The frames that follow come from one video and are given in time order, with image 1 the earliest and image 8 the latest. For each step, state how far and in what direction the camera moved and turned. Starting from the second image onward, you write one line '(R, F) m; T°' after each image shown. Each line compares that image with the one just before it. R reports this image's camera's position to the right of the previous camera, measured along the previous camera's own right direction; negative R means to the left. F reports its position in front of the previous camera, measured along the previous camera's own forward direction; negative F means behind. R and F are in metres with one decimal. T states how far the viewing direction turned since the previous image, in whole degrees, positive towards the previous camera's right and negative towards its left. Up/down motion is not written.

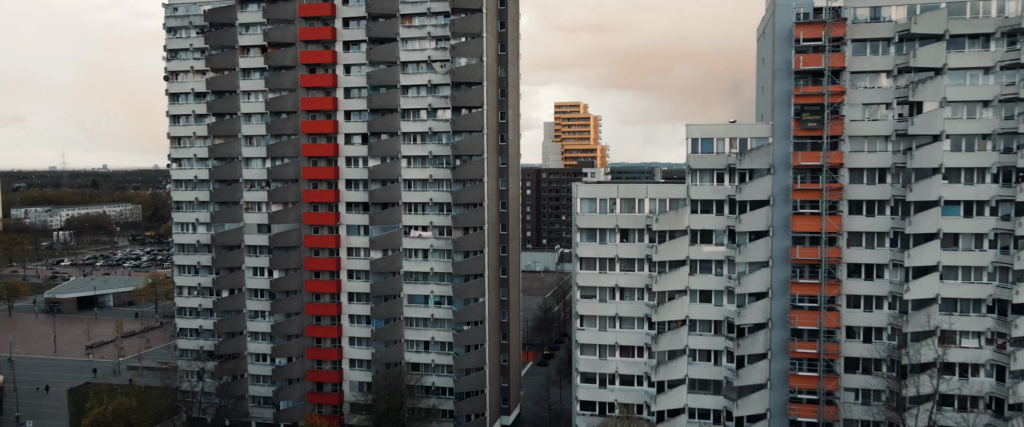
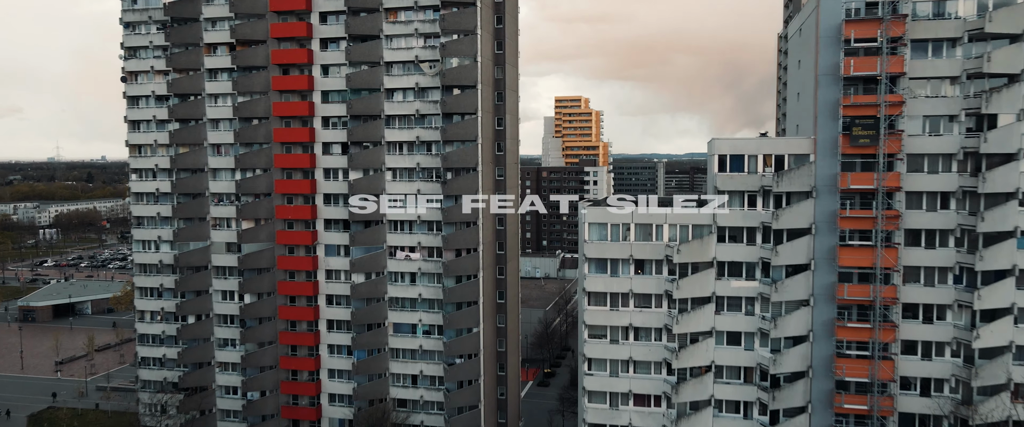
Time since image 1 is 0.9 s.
(+0.1, +5.6) m; 0°
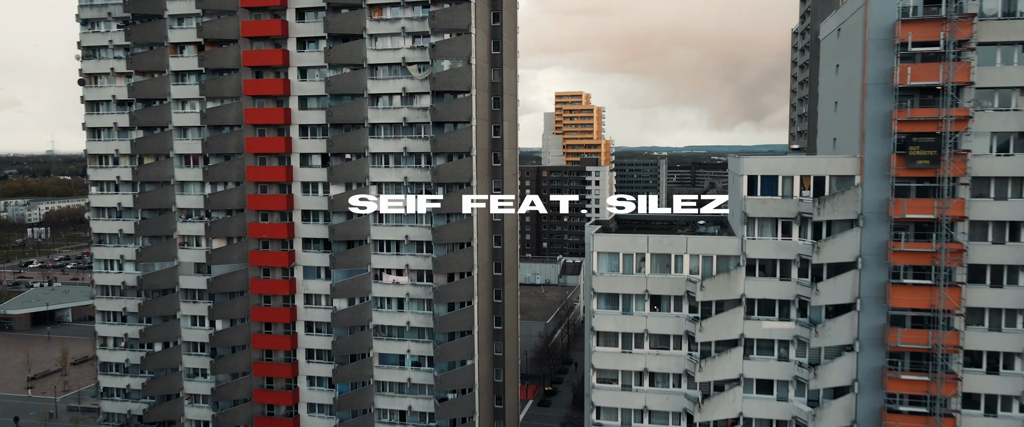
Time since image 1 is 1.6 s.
(+0.1, +4.5) m; 0°
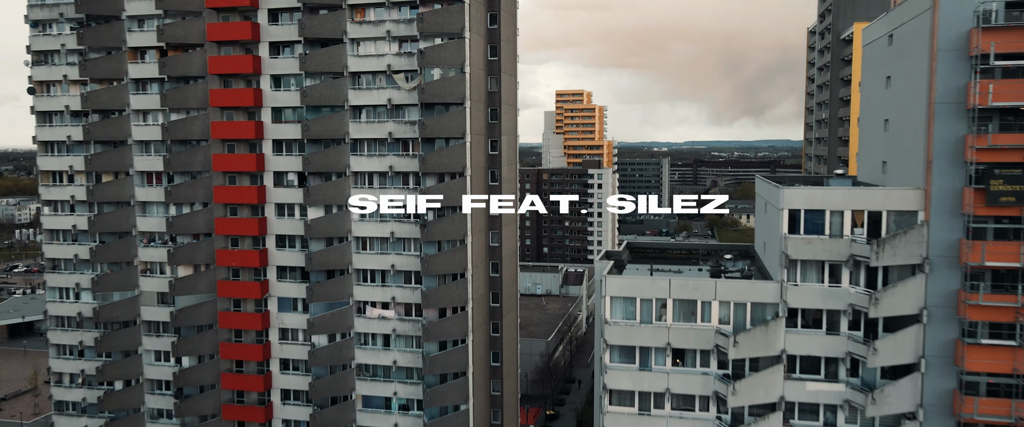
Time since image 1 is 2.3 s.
(0.0, +4.4) m; 0°
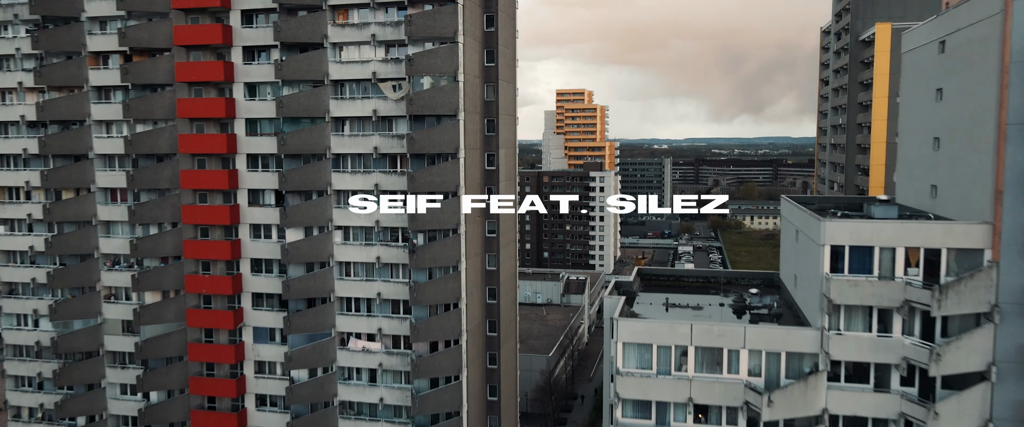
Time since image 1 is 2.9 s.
(+0.1, +3.4) m; 0°
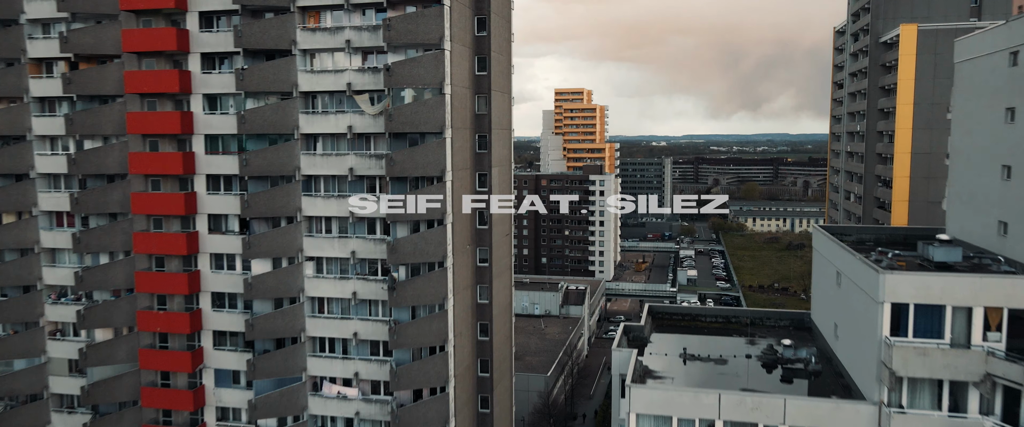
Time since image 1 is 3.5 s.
(+0.2, +3.8) m; 0°
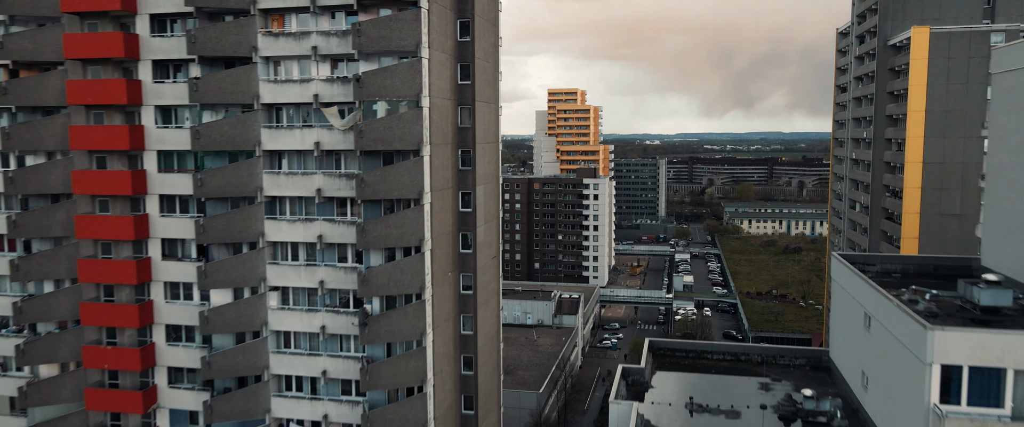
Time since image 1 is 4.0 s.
(+0.3, +2.8) m; +1°
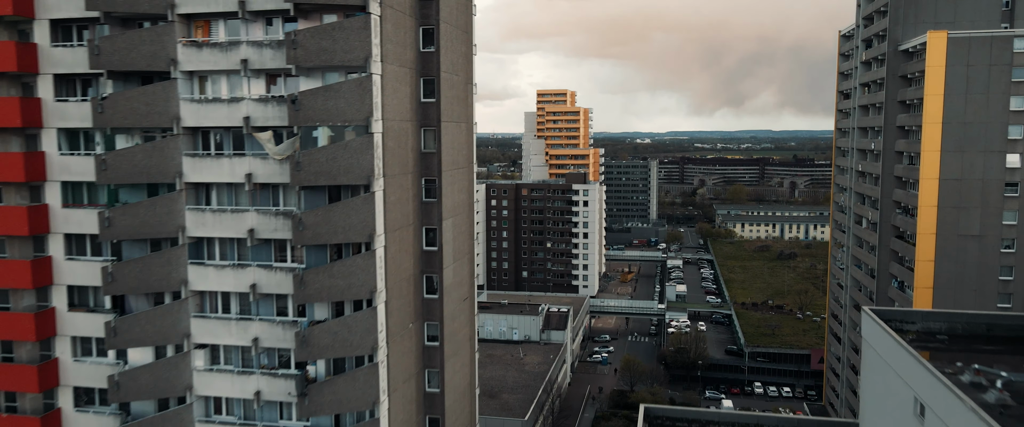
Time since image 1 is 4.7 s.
(+0.6, +4.0) m; +1°
